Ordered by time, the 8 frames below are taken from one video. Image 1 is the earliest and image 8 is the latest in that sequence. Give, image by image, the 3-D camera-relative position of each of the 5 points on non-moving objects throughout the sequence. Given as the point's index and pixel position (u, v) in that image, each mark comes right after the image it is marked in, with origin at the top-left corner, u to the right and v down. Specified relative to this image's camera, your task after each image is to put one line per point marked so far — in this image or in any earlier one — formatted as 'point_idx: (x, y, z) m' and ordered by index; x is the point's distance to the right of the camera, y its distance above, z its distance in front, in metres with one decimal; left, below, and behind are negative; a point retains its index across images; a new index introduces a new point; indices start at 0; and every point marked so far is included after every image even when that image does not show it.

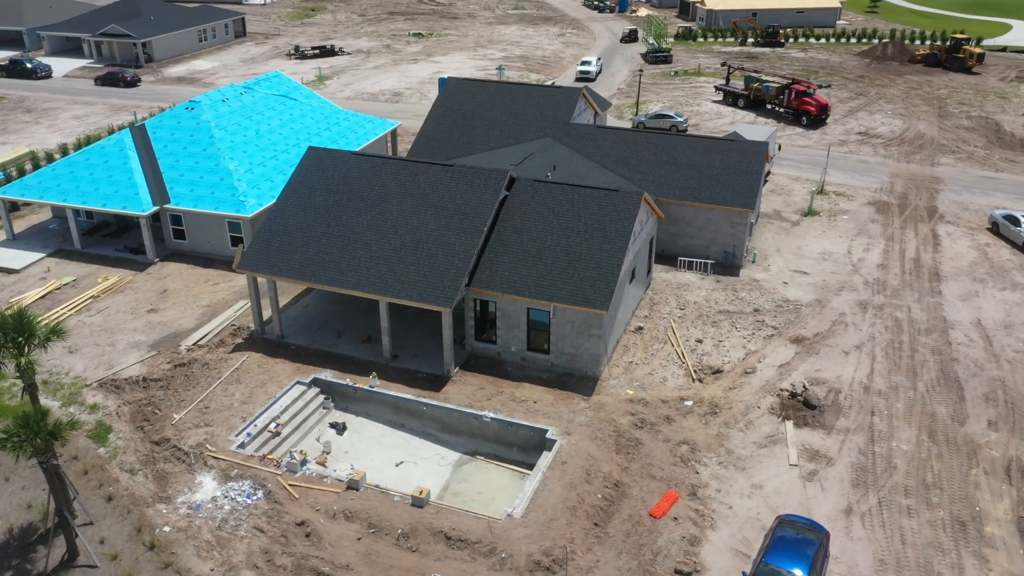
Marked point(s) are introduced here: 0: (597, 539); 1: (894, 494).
0: (+1.9, -5.5, +18.3) m
1: (+8.9, -4.8, +19.3) m
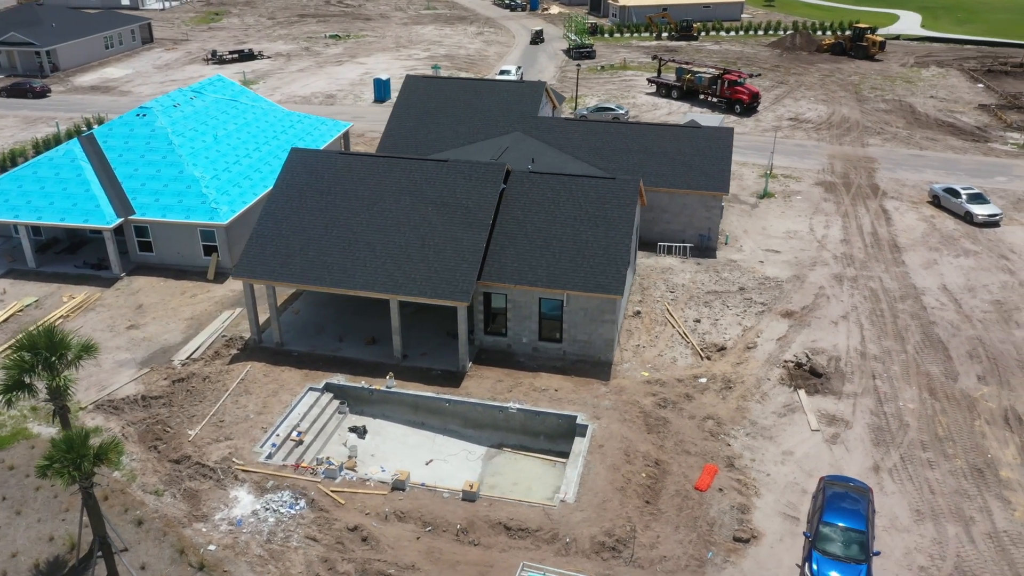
0: (+3.2, -5.1, +18.7) m
1: (+10.0, -4.0, +20.6) m
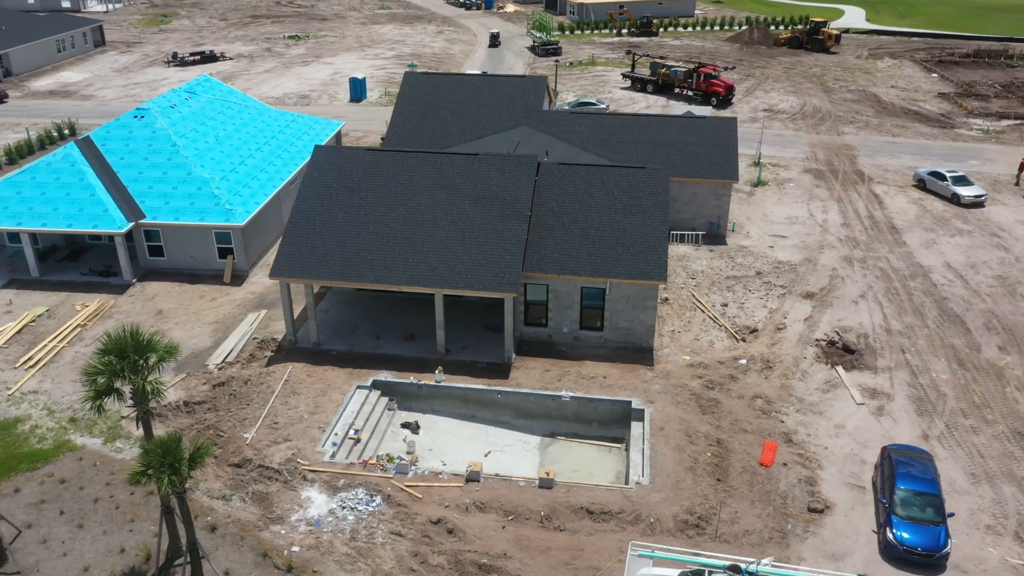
0: (+5.0, -4.7, +19.1) m
1: (+11.5, -3.4, +21.6) m
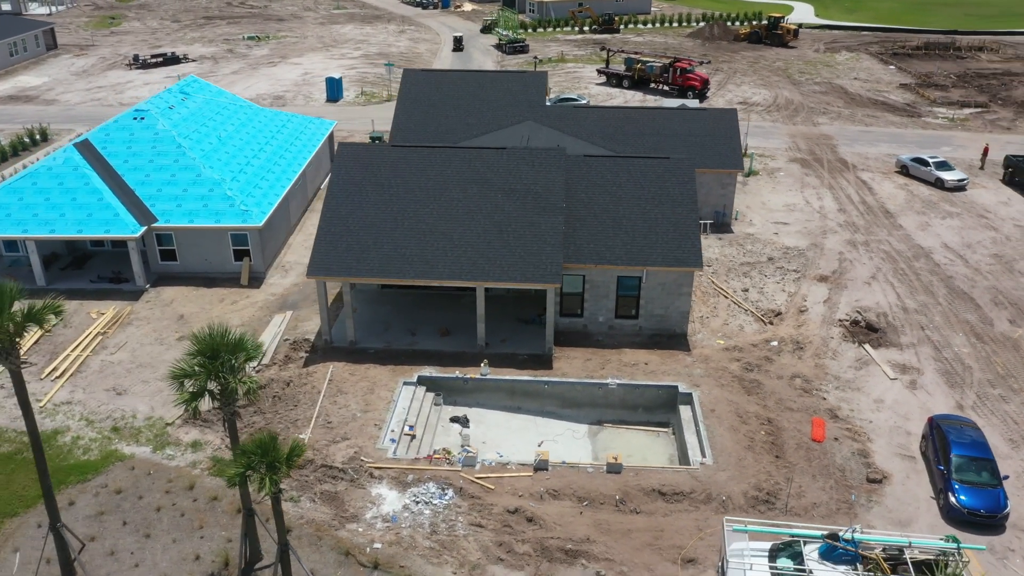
0: (+6.6, -4.3, +19.7) m
1: (+12.9, -2.7, +22.6) m
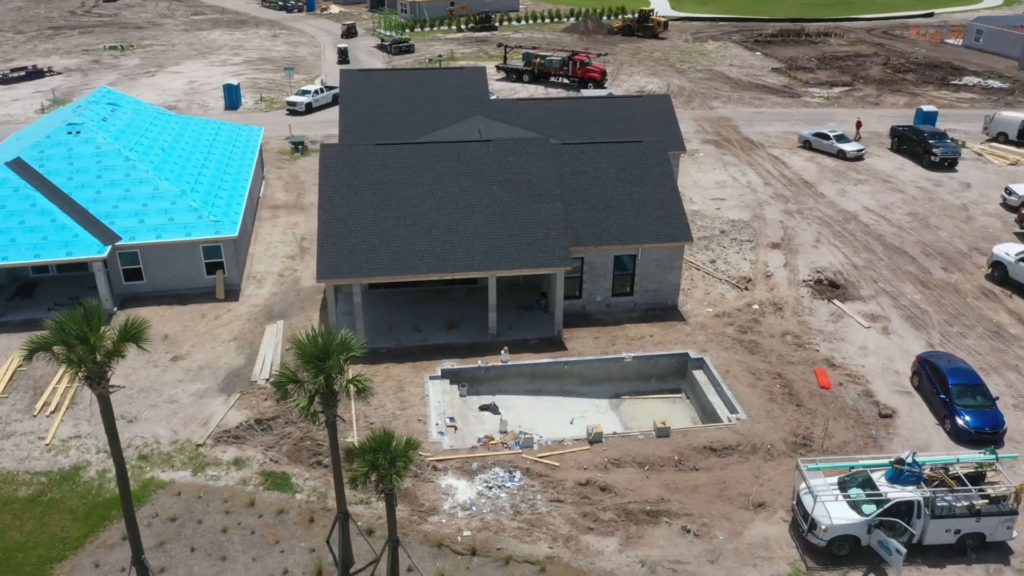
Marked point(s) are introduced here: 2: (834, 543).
0: (+7.8, -3.3, +21.6) m
1: (+13.3, -1.2, +25.6) m
2: (+6.6, -5.2, +17.0) m
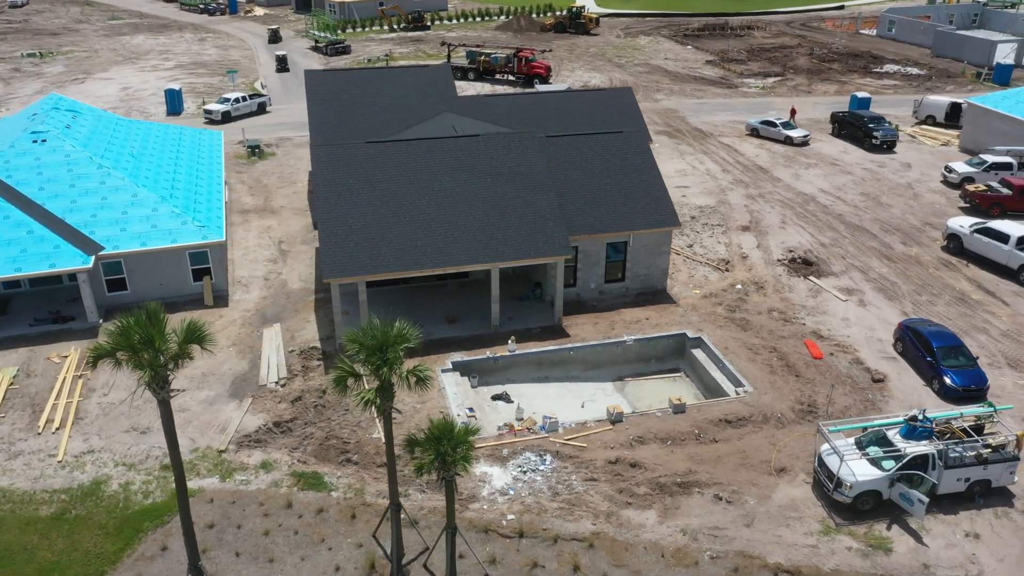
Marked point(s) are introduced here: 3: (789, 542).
0: (+8.2, -2.6, +22.8) m
1: (+13.2, -0.3, +27.3) m
2: (+7.5, -4.6, +18.1) m
3: (+5.9, -5.4, +17.6) m
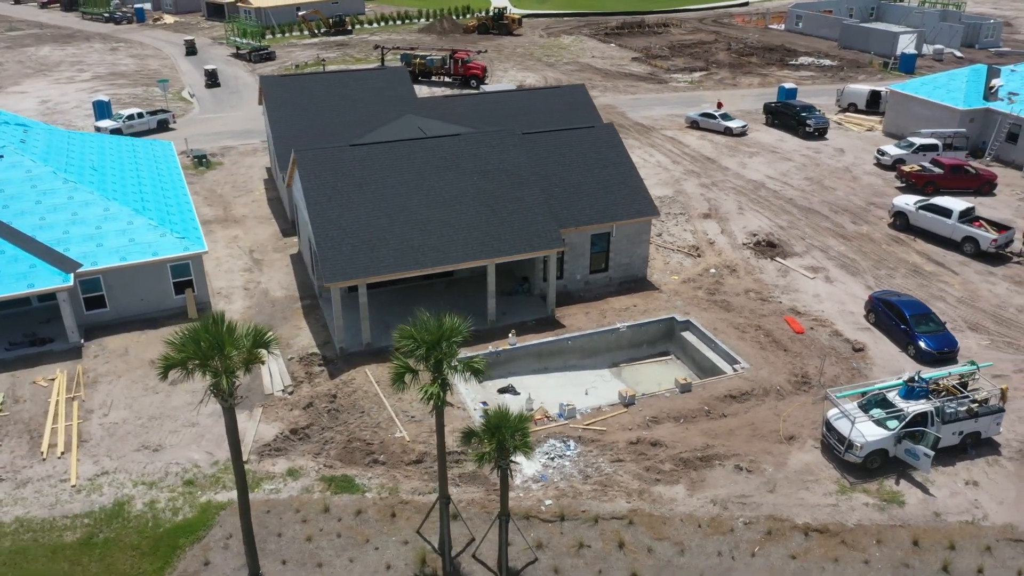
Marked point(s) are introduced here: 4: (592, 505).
0: (+8.3, -2.0, +24.1) m
1: (+12.7, +0.6, +29.2) m
2: (+8.3, -4.0, +19.4) m
3: (+6.8, -4.8, +18.7) m
4: (+1.8, -4.9, +18.6) m
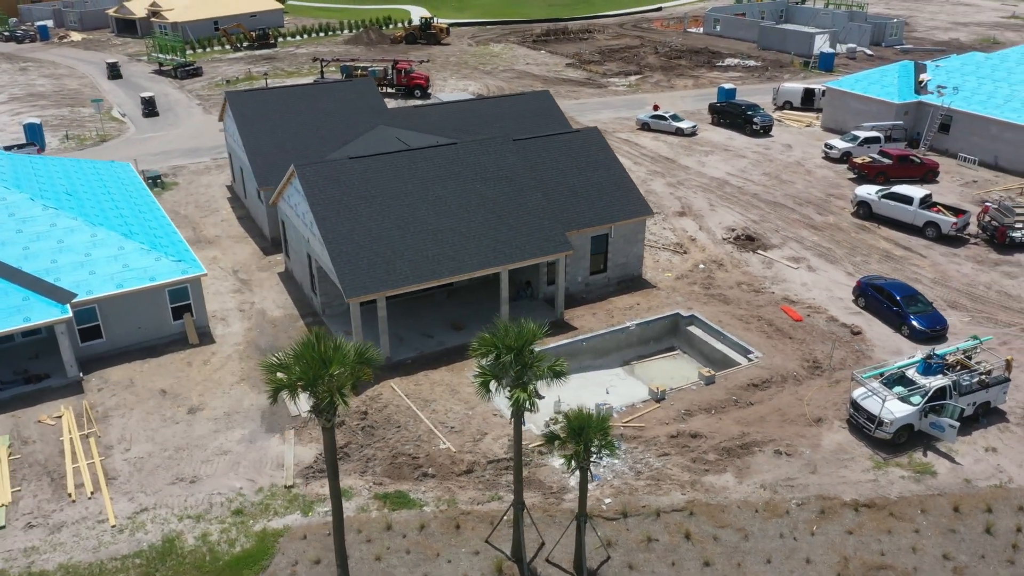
0: (+8.8, -1.7, +25.2) m
1: (+12.4, +1.1, +30.7) m
2: (+9.5, -3.6, +20.4) m
3: (+8.1, -4.5, +19.6) m
4: (+3.1, -4.8, +18.9) m
